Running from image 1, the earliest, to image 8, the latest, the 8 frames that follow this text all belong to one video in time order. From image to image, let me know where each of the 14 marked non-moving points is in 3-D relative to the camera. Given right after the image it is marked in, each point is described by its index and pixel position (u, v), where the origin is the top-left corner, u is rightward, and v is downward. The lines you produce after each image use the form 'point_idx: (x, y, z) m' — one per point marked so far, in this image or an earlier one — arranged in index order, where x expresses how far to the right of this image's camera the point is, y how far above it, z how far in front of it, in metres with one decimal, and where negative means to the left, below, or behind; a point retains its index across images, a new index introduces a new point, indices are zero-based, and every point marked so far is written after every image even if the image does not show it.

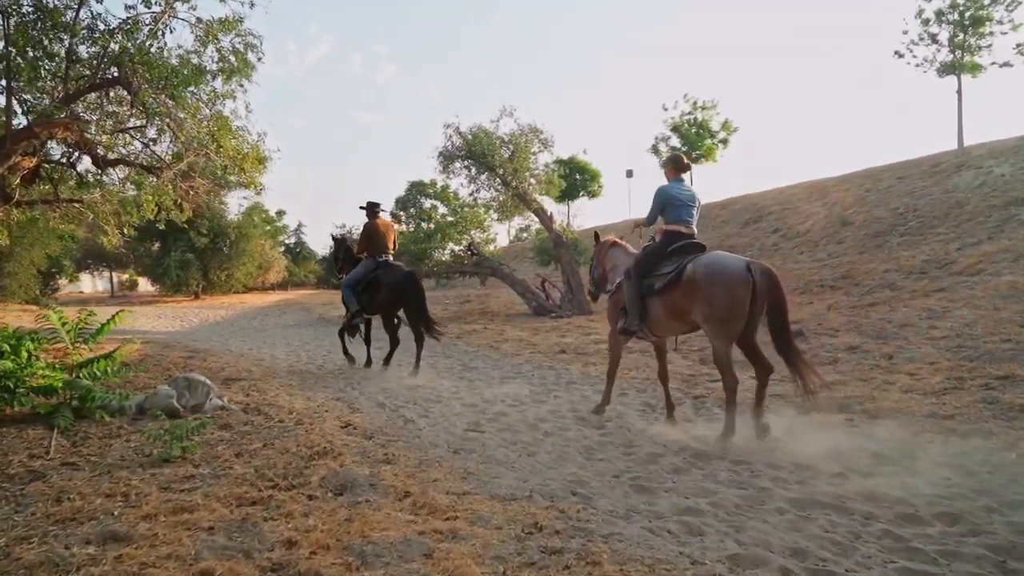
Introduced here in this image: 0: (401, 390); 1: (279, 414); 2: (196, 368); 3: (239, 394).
0: (-1.4, -1.2, +8.8) m
1: (-2.1, -1.1, +6.5) m
2: (-4.2, -1.1, +9.8) m
3: (-2.9, -1.1, +7.7) m
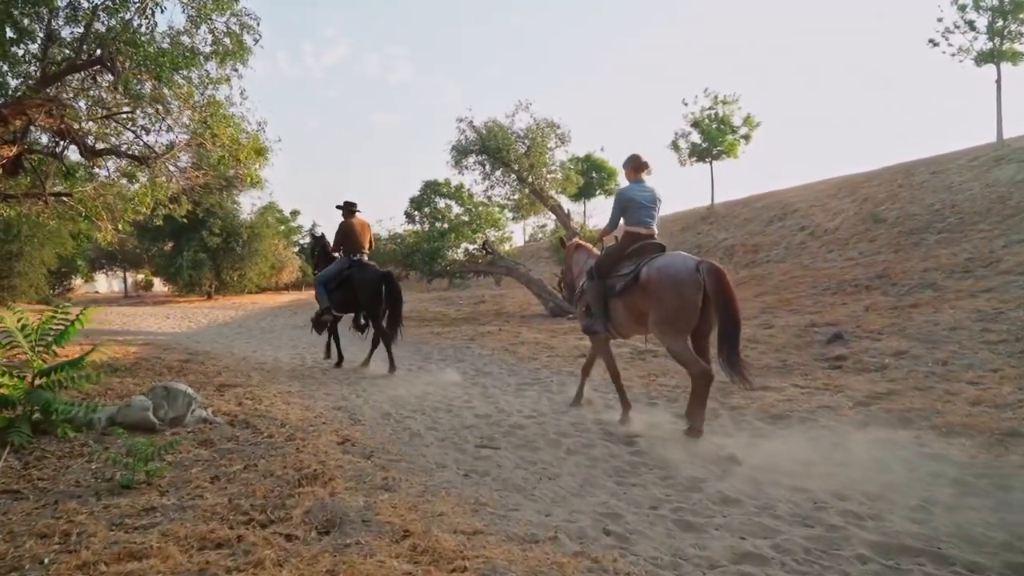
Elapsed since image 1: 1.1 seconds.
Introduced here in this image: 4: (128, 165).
0: (-1.2, -1.2, +8.1) m
1: (-1.9, -1.1, +5.8) m
2: (-4.0, -1.1, +9.2) m
3: (-2.7, -1.1, +7.0) m
4: (-5.2, +1.7, +9.9) m
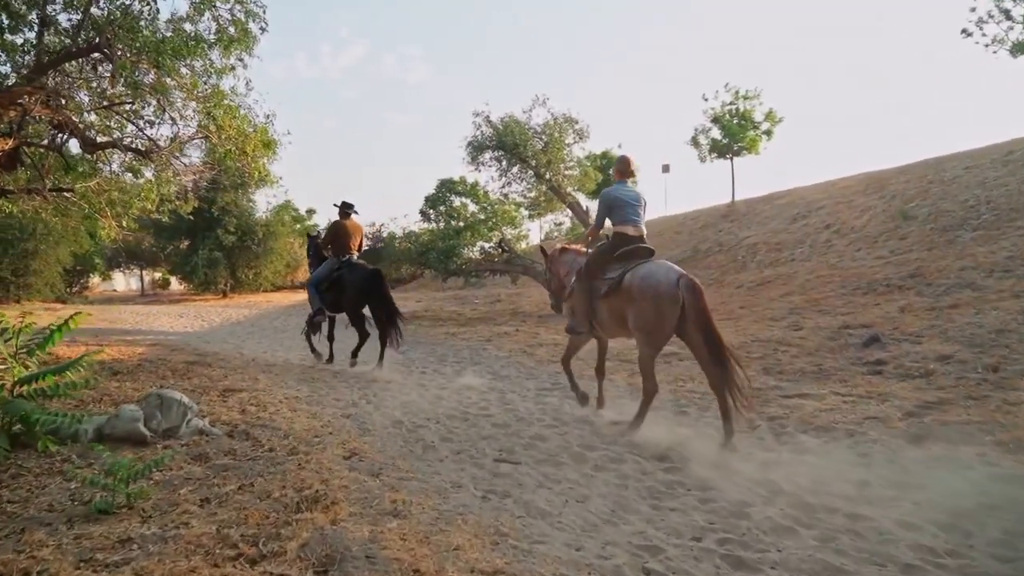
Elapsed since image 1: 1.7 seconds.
0: (-1.0, -1.2, +7.7) m
1: (-1.8, -1.1, +5.4) m
2: (-3.8, -1.1, +8.8) m
3: (-2.5, -1.1, +6.6) m
4: (-5.0, +1.7, +9.5) m
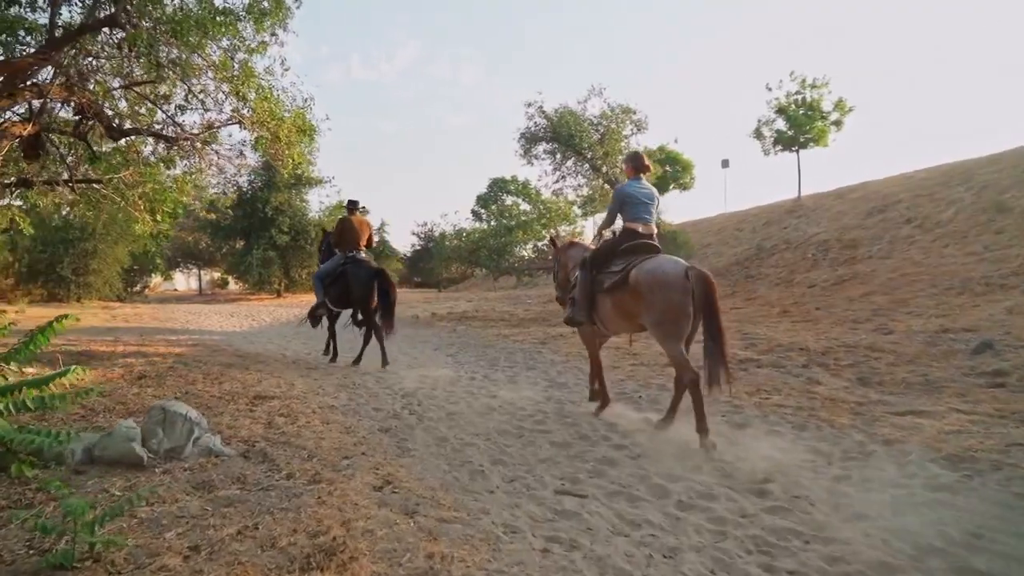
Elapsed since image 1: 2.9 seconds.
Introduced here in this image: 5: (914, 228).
0: (-0.4, -1.2, +6.8) m
1: (-1.4, -1.1, +4.6) m
2: (-3.1, -1.0, +8.1) m
3: (-2.0, -1.1, +5.9) m
4: (-4.3, +1.7, +8.9) m
5: (+10.9, +1.6, +19.6) m
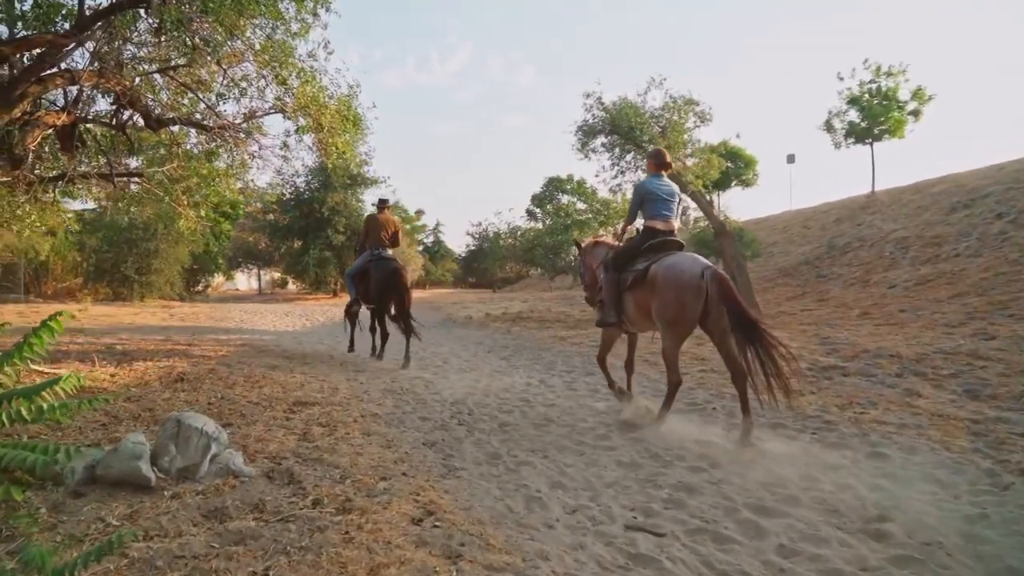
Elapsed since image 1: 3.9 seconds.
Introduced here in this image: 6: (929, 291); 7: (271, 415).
0: (+0.1, -1.2, +6.2) m
1: (-1.0, -1.1, +4.0) m
2: (-2.5, -1.0, +7.7) m
3: (-1.6, -1.1, +5.3) m
4: (-3.6, +1.7, +8.6) m
5: (+12.3, +1.6, +18.0) m
6: (+8.6, 0.0, +14.9) m
7: (-2.0, -1.1, +6.1) m
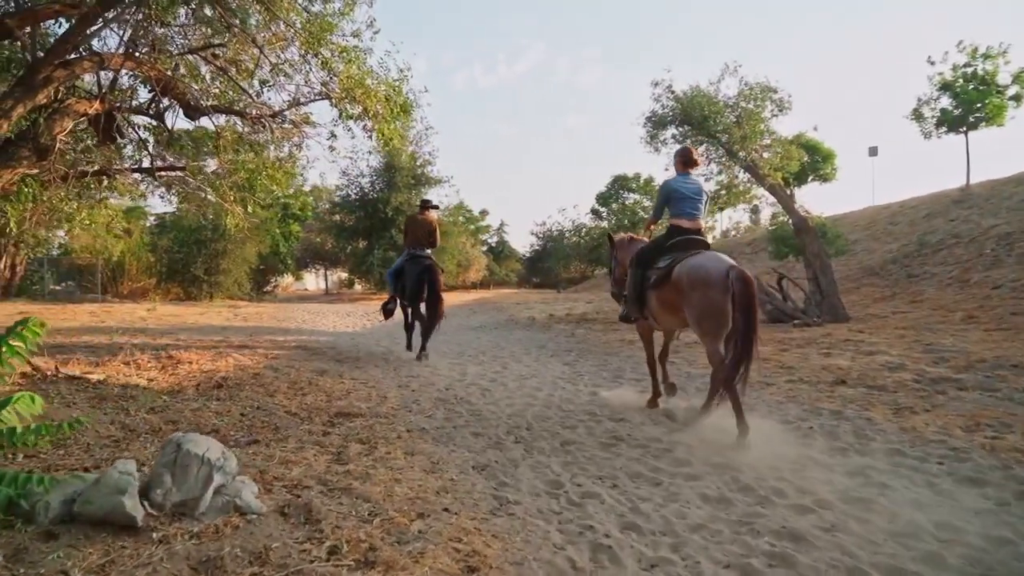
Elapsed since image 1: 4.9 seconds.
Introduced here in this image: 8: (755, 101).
0: (+0.6, -1.2, +5.4) m
1: (-0.8, -1.1, +3.3) m
2: (-1.9, -1.0, +7.1) m
3: (-1.2, -1.1, +4.7) m
4: (-2.9, +1.7, +8.1) m
5: (+13.8, +1.6, +16.1) m
6: (+9.8, -0.1, +13.3) m
7: (-1.5, -1.1, +5.5) m
8: (+5.4, +4.1, +16.0) m
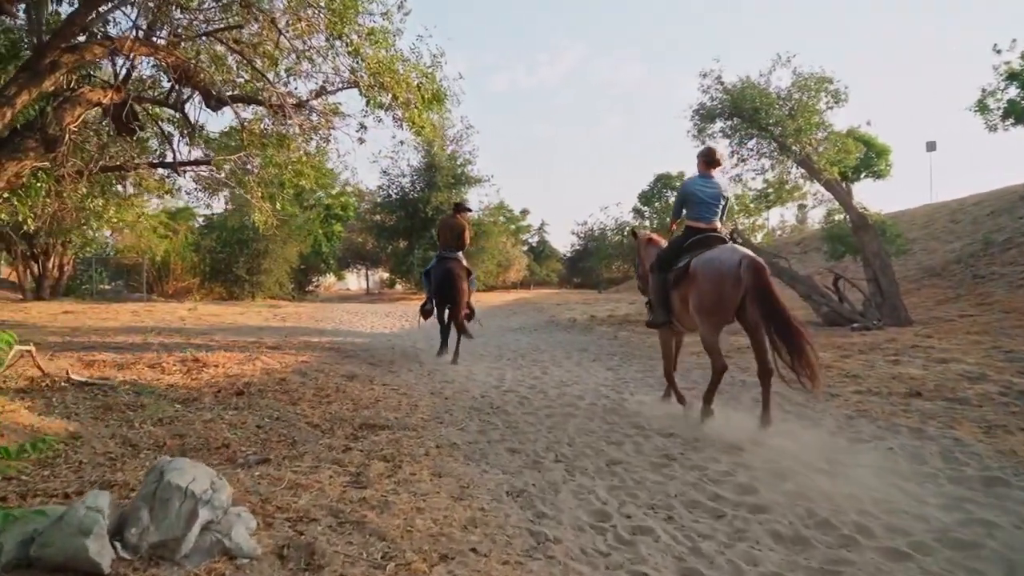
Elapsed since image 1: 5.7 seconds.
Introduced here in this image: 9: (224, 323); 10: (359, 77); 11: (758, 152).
0: (+0.9, -1.2, +4.8) m
1: (-0.6, -1.1, +2.8) m
2: (-1.5, -1.0, +6.7) m
3: (-1.0, -1.1, +4.2) m
4: (-2.5, +1.7, +7.7) m
5: (+14.6, +1.5, +14.8) m
6: (+10.5, -0.1, +12.2) m
7: (-1.3, -1.1, +5.0) m
8: (+6.3, +4.1, +15.1) m
9: (-7.0, -0.8, +17.5) m
10: (-1.4, +1.9, +6.8) m
11: (+5.4, +3.0, +15.8) m
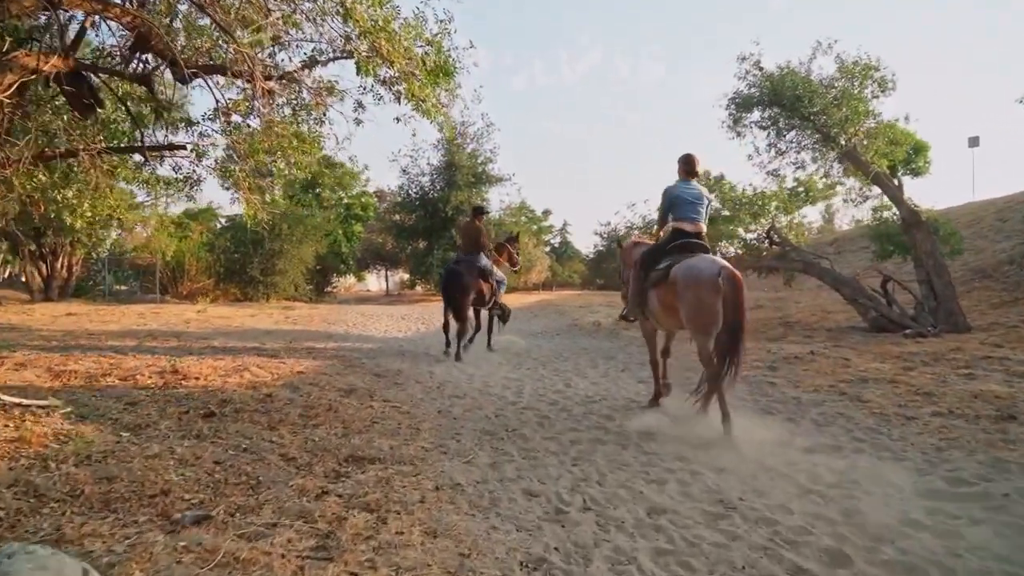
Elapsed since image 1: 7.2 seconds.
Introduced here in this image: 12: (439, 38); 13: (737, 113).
0: (+0.9, -1.2, +3.8) m
1: (-0.6, -1.1, +1.8) m
2: (-1.4, -1.1, +5.7) m
3: (-0.9, -1.1, +3.2) m
4: (-2.3, +1.7, +6.8) m
5: (+15.0, +1.5, +13.3) m
6: (+10.8, -0.1, +10.9) m
7: (-1.2, -1.1, +4.0) m
8: (+6.7, +4.1, +13.9) m
9: (-6.5, -0.9, +16.7) m
10: (-1.3, +1.9, +5.8) m
11: (+5.8, +2.9, +14.6) m
12: (-0.6, +2.2, +6.2) m
13: (+4.6, +3.6, +14.9) m
